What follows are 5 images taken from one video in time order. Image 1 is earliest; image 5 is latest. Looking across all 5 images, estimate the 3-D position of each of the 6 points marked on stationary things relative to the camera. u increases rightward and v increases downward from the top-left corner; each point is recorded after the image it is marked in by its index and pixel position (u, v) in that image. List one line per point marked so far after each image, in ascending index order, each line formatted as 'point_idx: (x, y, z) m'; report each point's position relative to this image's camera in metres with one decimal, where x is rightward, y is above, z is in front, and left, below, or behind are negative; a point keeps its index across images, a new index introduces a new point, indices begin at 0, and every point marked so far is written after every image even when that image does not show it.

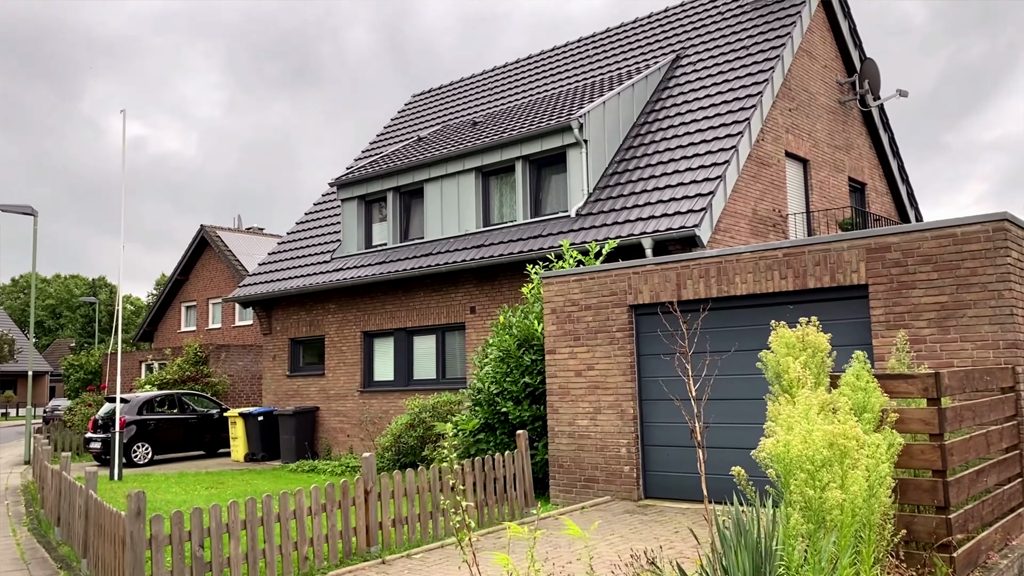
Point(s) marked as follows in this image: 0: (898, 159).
0: (+7.7, +2.6, +17.6) m
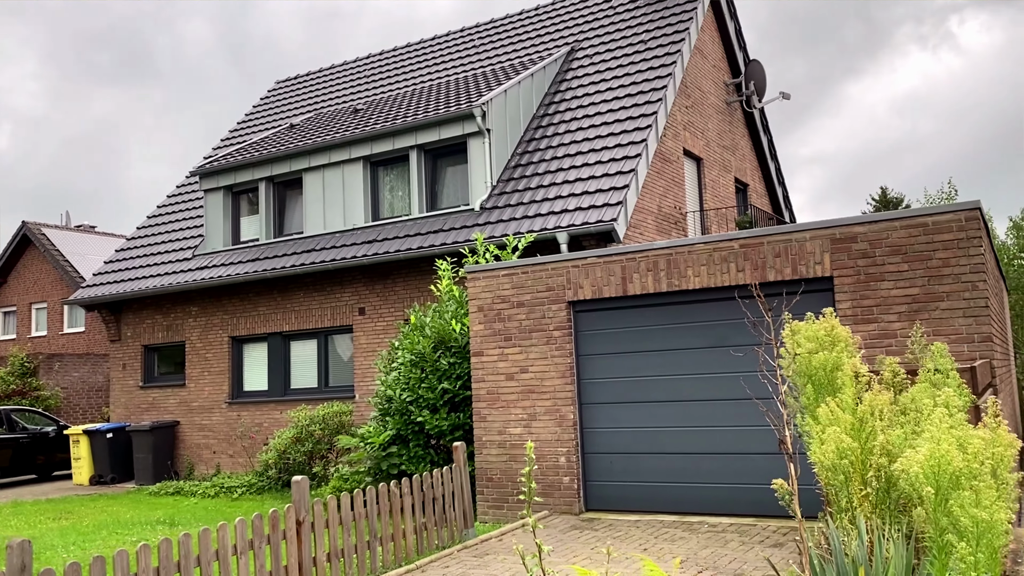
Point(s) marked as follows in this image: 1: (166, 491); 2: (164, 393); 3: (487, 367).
0: (+5.4, +2.6, +17.9) m
1: (-5.1, -3.0, +13.0) m
2: (-6.1, -1.8, +15.4) m
3: (-0.2, -0.8, +8.5) m
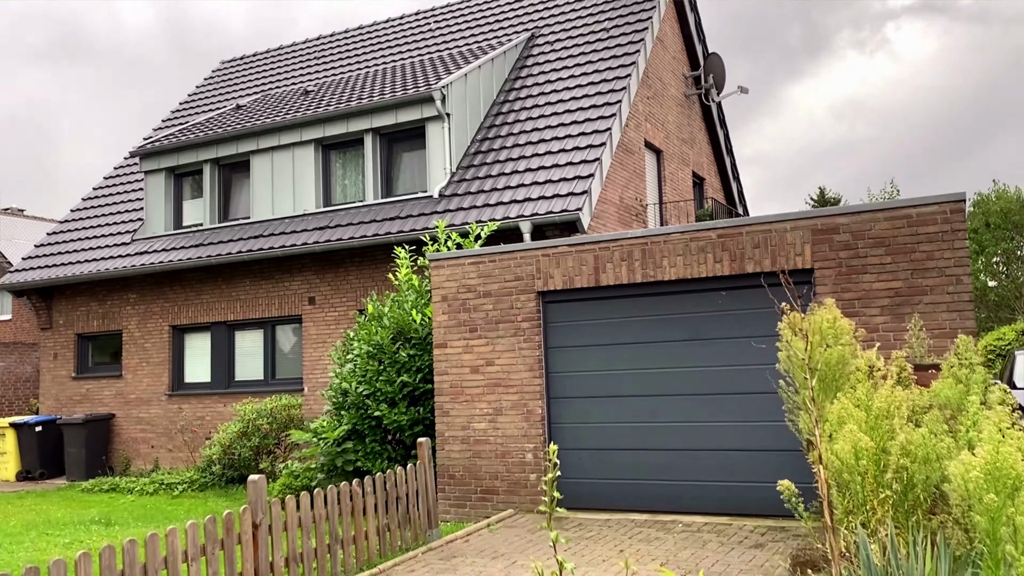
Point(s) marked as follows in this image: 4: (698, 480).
0: (+4.5, +2.7, +17.9) m
1: (-5.8, -2.8, +12.3) m
2: (-6.9, -1.6, +14.6) m
3: (-0.6, -0.7, +8.1) m
4: (+1.5, -1.6, +7.2) m
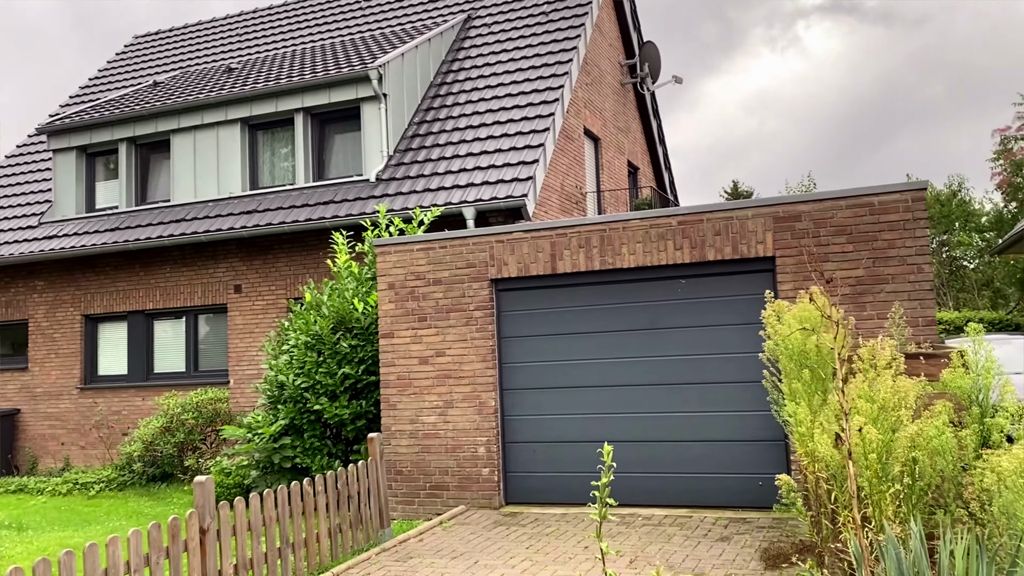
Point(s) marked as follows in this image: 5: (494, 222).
0: (+3.1, +2.9, +17.9) m
1: (-6.6, -2.6, +11.5) m
2: (-7.9, -1.4, +13.6) m
3: (-1.0, -0.5, +7.7) m
4: (+1.2, -1.5, +7.1) m
5: (-0.2, +0.8, +10.4) m
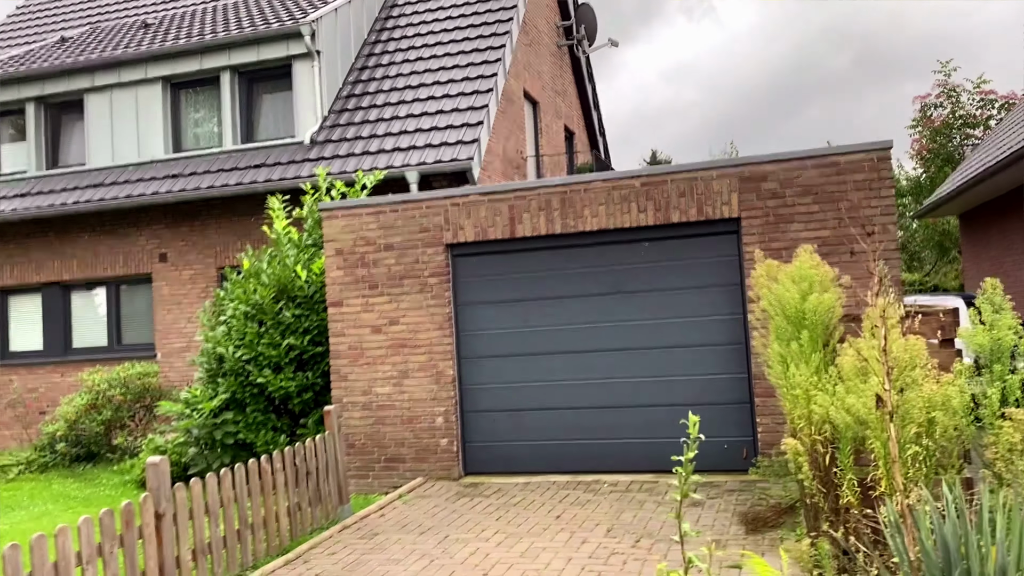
0: (+1.7, +3.6, +17.7) m
1: (-7.3, -2.3, +10.7) m
2: (-8.8, -1.0, +12.6) m
3: (-1.4, -0.3, +7.4) m
4: (+0.9, -1.2, +7.0) m
5: (-0.8, +1.2, +10.0) m
